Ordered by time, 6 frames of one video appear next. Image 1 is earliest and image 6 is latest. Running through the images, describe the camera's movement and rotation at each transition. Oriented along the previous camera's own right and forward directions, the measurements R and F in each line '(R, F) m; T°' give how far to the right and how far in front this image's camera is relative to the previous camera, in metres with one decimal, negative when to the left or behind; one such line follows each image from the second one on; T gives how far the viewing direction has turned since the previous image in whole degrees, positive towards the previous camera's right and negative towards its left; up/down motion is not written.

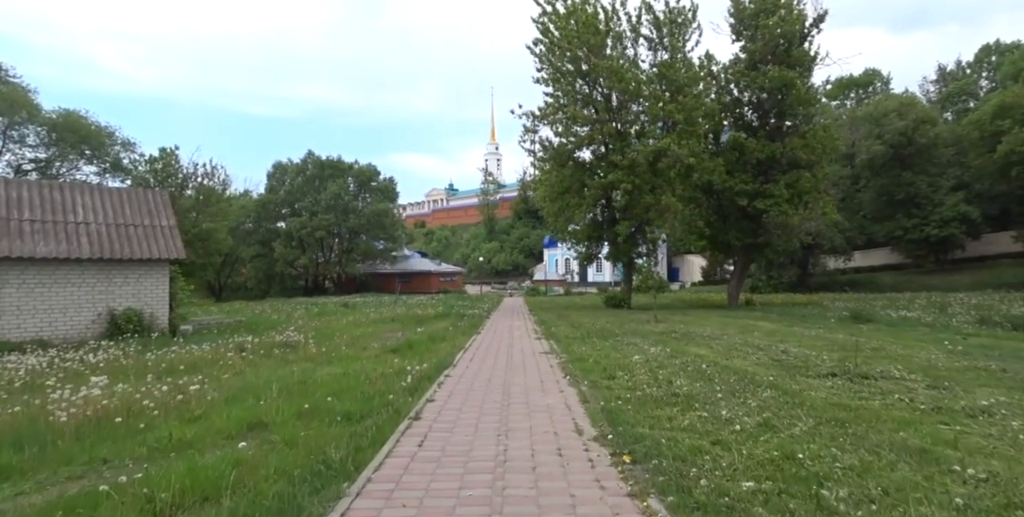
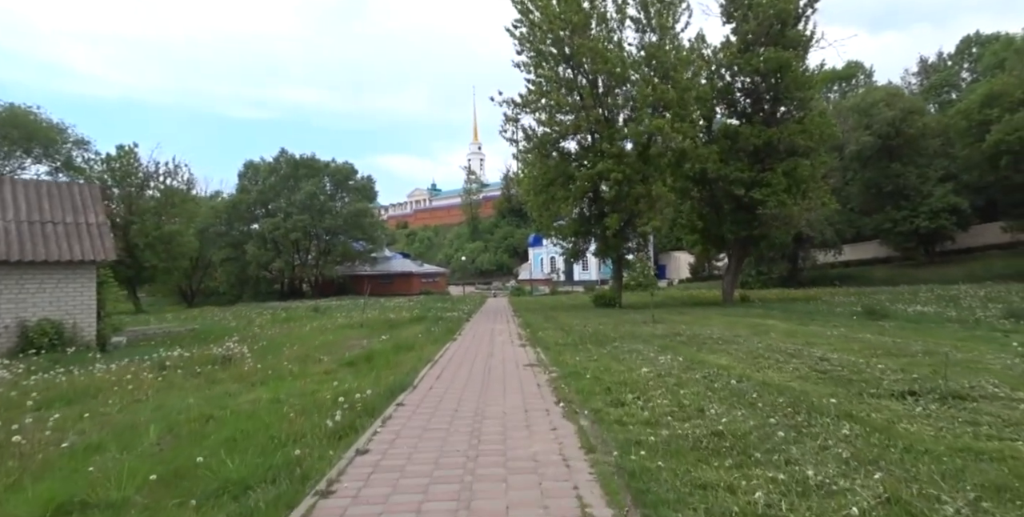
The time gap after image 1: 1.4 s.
(+0.1, +2.3) m; +1°
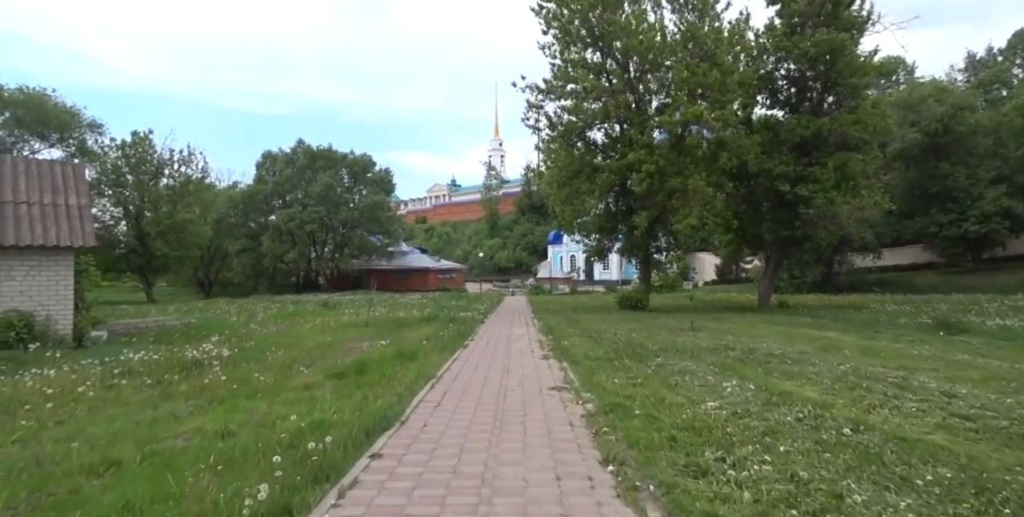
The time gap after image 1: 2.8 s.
(-0.1, +2.2) m; -2°
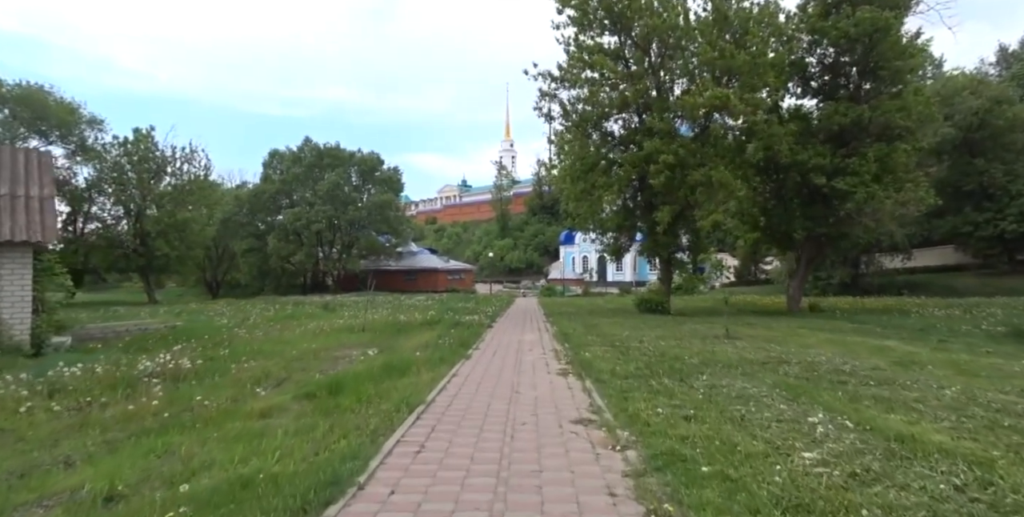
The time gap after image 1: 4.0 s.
(0.0, +2.0) m; -1°
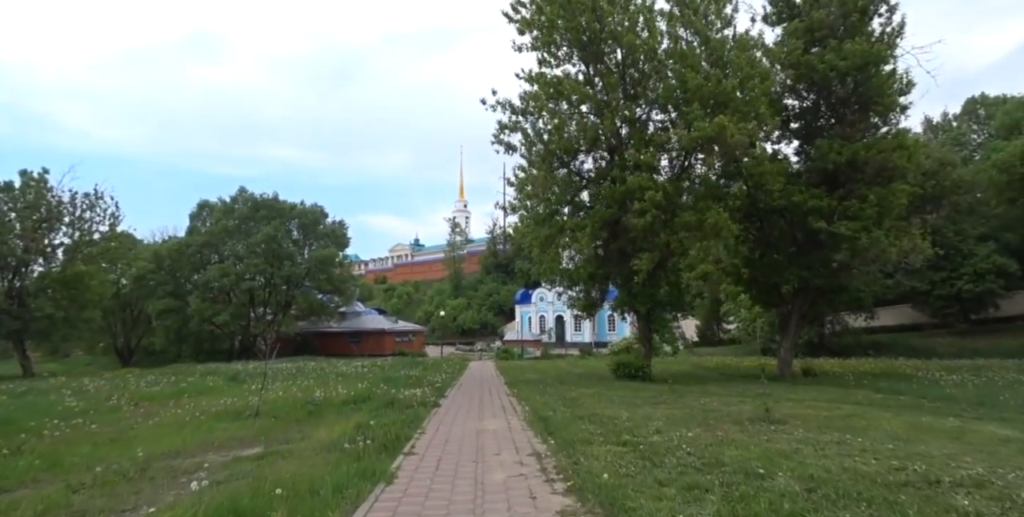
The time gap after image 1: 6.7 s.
(-0.1, +4.5) m; +5°
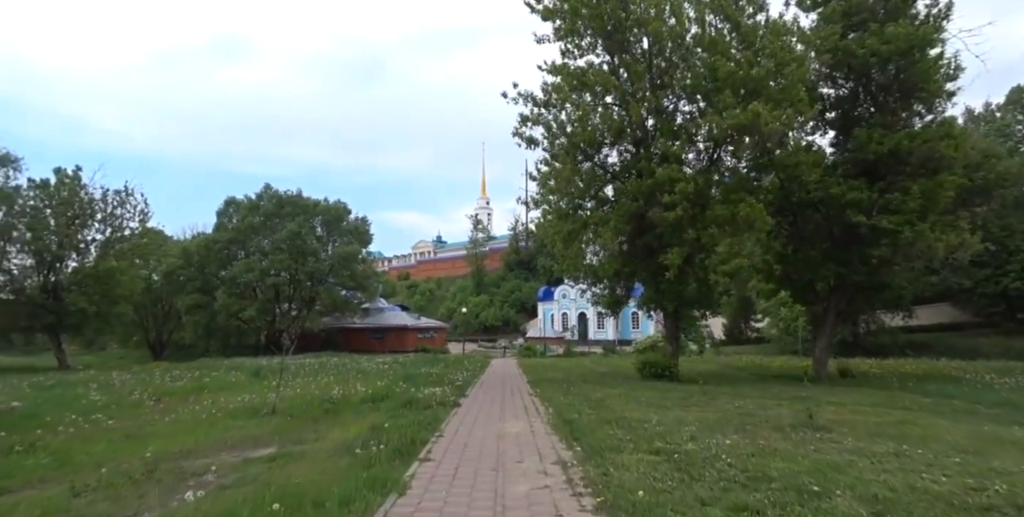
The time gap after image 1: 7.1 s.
(0.0, +0.6) m; -2°
